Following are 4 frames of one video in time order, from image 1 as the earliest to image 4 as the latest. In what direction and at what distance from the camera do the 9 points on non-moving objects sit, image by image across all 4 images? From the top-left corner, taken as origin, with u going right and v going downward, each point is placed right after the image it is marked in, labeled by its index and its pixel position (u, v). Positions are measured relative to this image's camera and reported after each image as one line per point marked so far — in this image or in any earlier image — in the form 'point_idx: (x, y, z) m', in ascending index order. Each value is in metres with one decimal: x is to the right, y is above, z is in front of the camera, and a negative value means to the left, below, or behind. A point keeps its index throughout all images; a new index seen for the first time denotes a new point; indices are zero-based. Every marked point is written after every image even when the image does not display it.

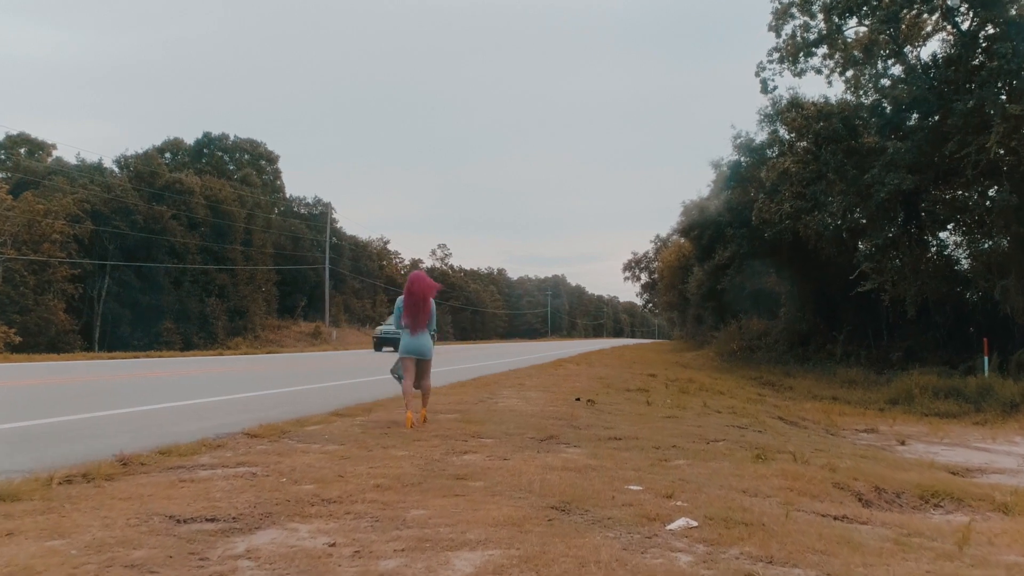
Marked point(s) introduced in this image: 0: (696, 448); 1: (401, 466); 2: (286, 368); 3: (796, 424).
0: (+1.5, -1.3, +5.7) m
1: (-0.7, -1.1, +4.2) m
2: (-5.3, -1.9, +16.2) m
3: (+4.0, -1.9, +9.7) m
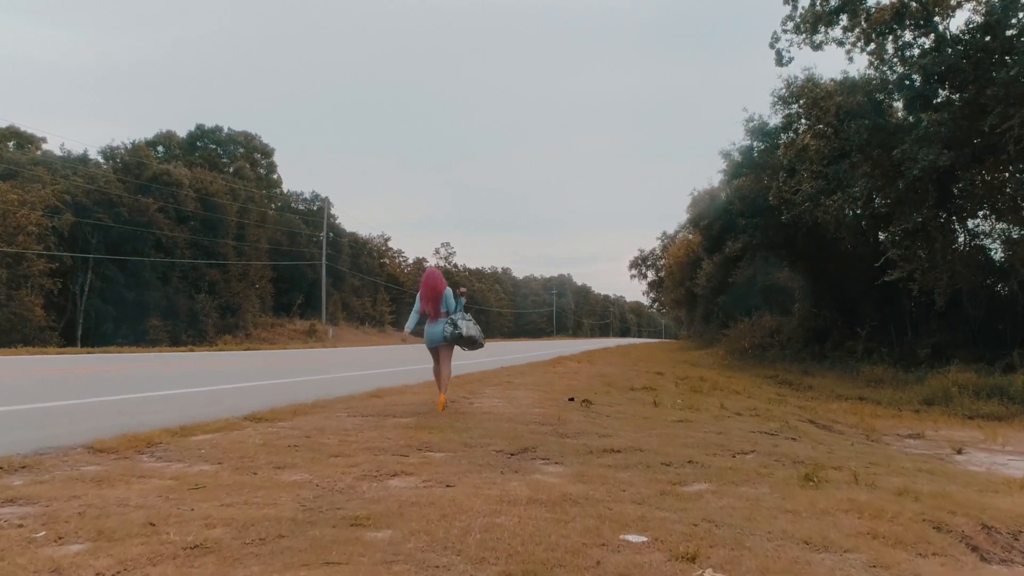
0: (+1.3, -1.1, +4.3) m
1: (-0.9, -0.8, +2.7) m
2: (-5.4, -1.7, +14.8) m
3: (+3.8, -1.7, +8.2) m
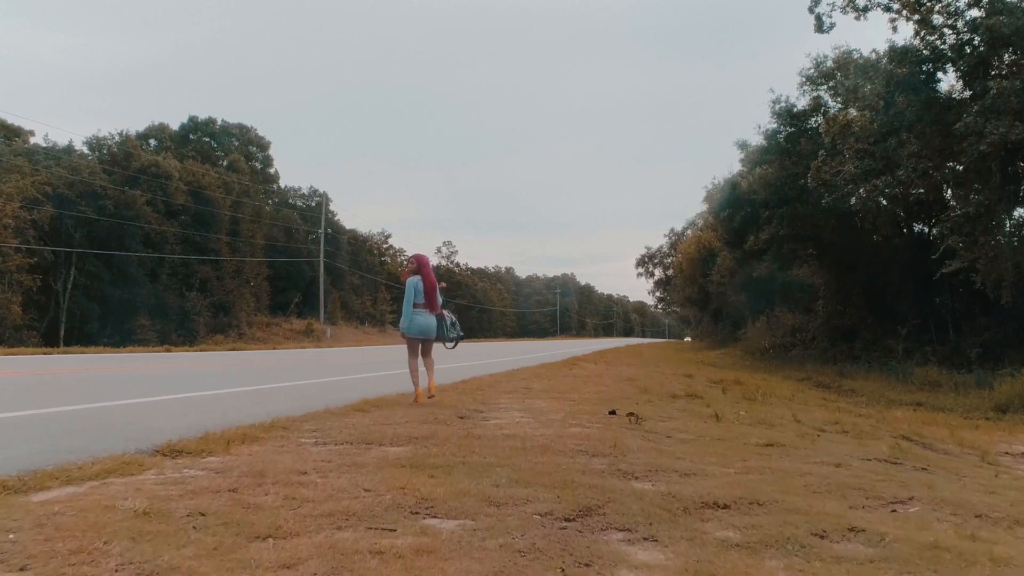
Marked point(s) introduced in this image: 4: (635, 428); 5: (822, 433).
0: (+1.5, -0.9, +2.6) m
1: (-0.7, -0.7, +1.1) m
2: (-5.2, -1.5, +13.2) m
3: (+4.0, -1.5, +6.6) m
4: (+0.9, -1.0, +5.1) m
5: (+2.7, -1.3, +5.9) m
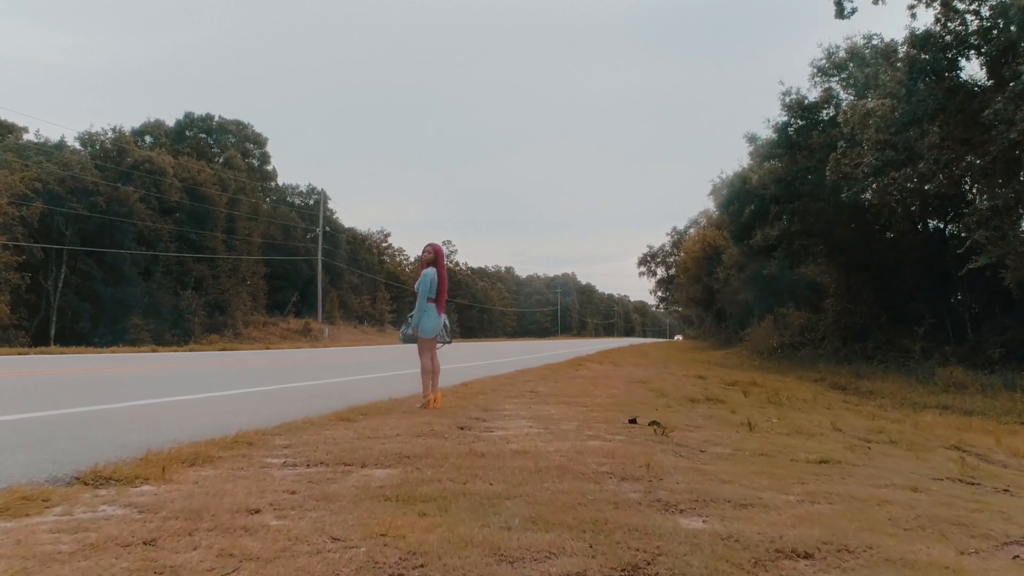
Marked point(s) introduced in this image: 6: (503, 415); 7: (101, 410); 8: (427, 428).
0: (+1.6, -0.9, +1.9) m
1: (-0.7, -0.6, +0.4) m
2: (-5.1, -1.5, +12.5) m
3: (+4.0, -1.4, +5.9) m
4: (+1.0, -1.0, +4.4) m
5: (+2.8, -1.2, +5.2) m
6: (-0.1, -1.0, +5.5) m
7: (-4.0, -1.2, +6.5) m
8: (-0.5, -0.9, +4.4) m
